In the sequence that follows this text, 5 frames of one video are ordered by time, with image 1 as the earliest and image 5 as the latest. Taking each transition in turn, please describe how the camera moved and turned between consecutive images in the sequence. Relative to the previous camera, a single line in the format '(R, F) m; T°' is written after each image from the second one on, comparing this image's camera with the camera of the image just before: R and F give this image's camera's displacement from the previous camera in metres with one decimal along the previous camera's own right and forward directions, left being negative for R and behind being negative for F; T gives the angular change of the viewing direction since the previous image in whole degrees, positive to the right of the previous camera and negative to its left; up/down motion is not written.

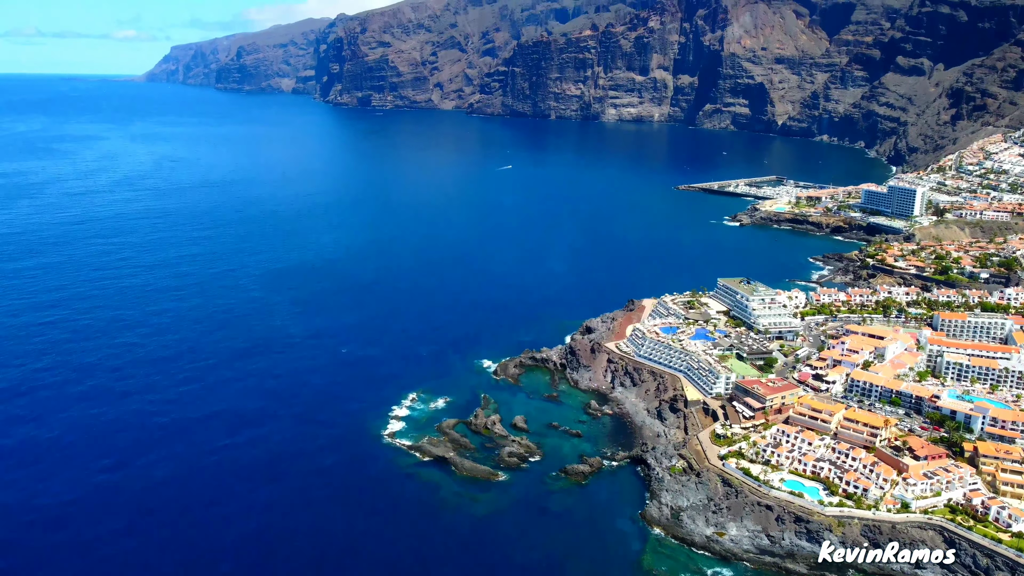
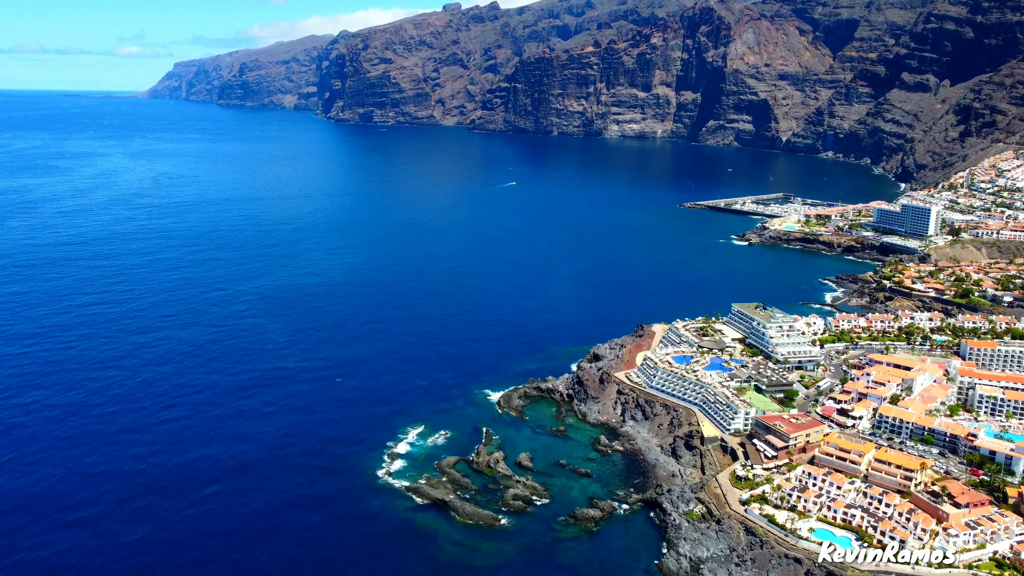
(-0.2, +3.6) m; 0°
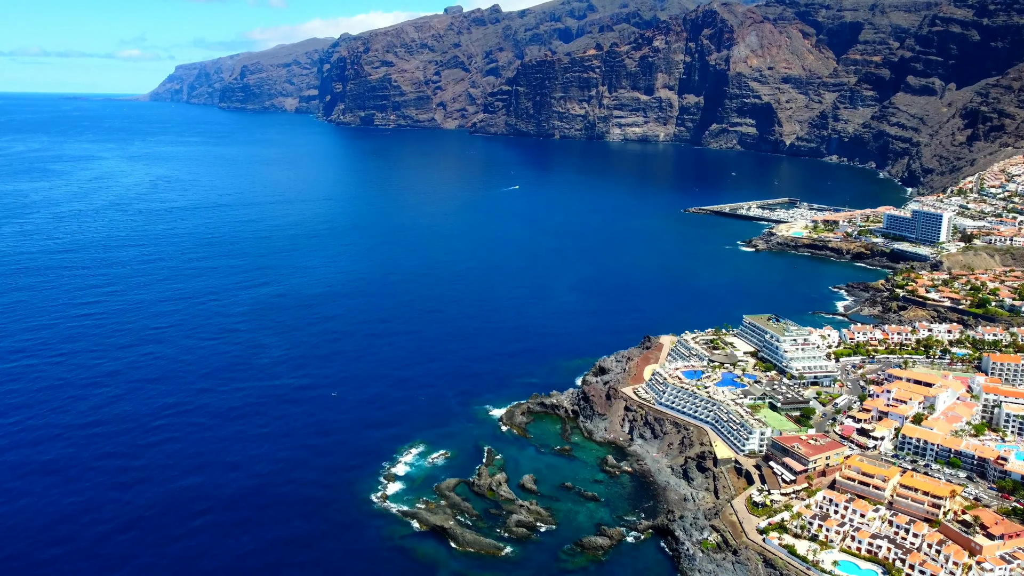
(-0.1, +2.7) m; 0°
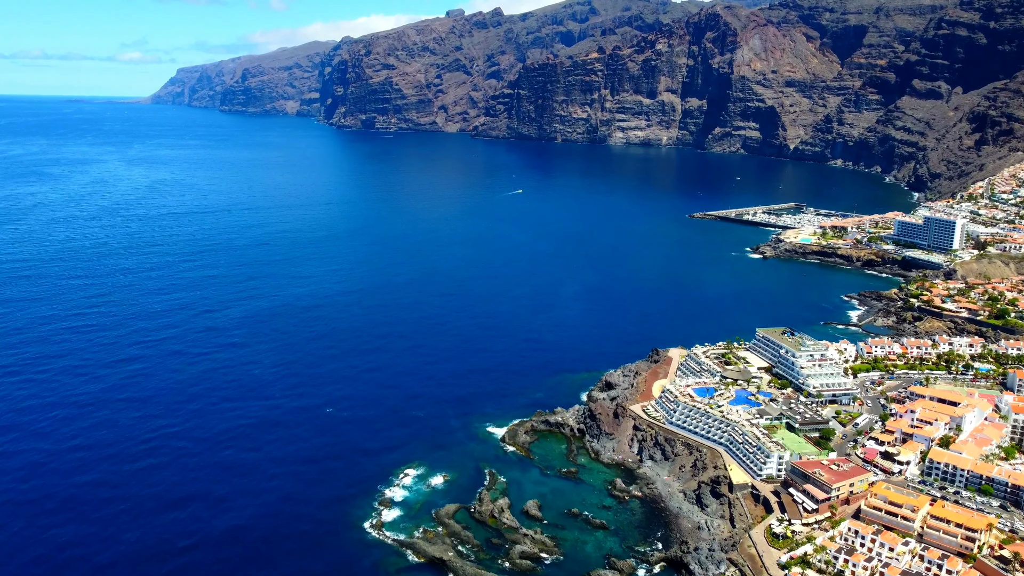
(-0.1, +2.9) m; 0°
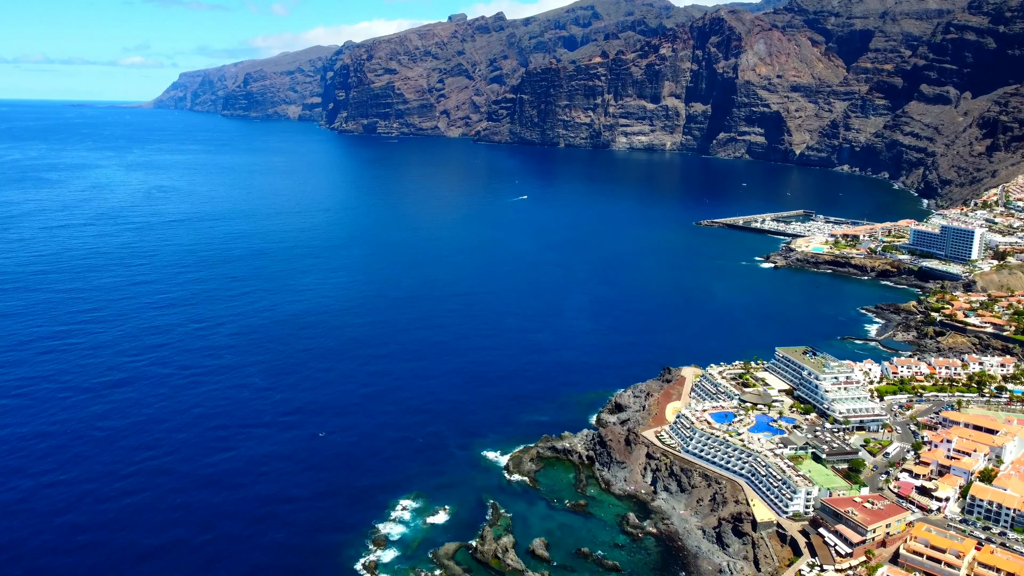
(-0.2, +3.7) m; 0°
